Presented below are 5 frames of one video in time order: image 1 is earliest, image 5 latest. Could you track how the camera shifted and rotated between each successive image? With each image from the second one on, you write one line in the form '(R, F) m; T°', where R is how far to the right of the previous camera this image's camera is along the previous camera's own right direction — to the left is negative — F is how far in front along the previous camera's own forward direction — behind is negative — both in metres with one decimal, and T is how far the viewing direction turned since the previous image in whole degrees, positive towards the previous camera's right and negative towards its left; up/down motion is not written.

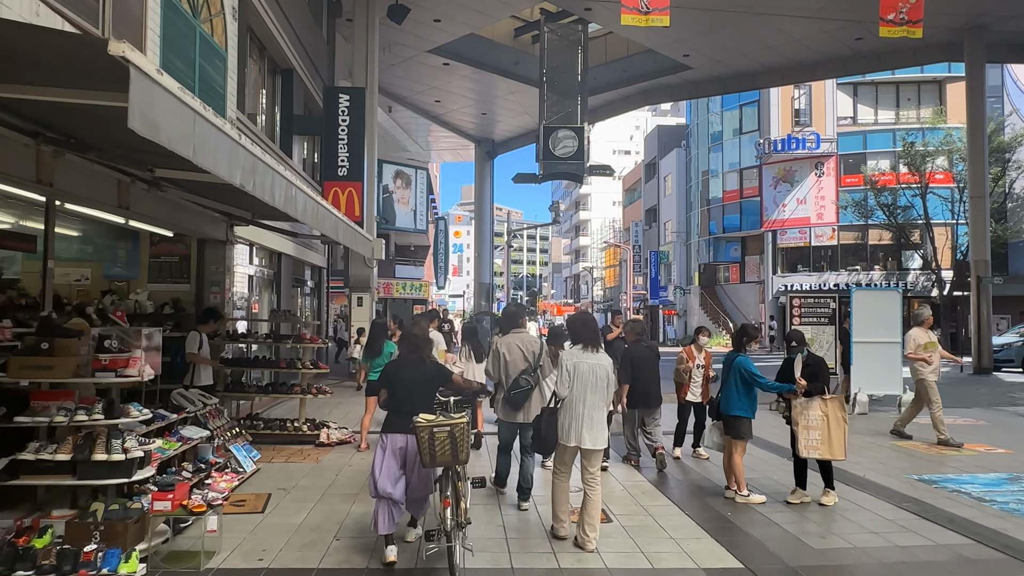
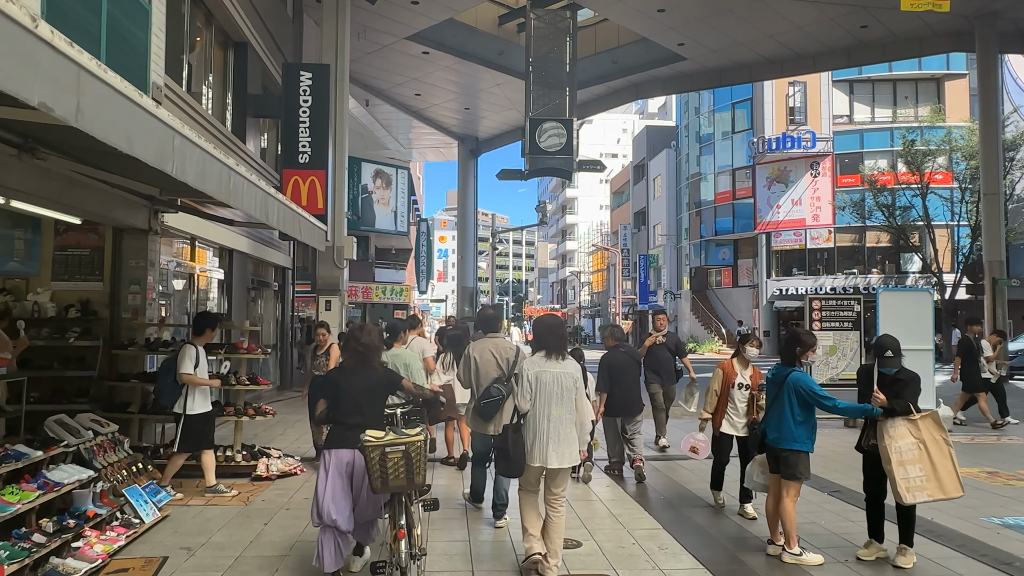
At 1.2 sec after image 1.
(0.0, +1.3) m; +1°
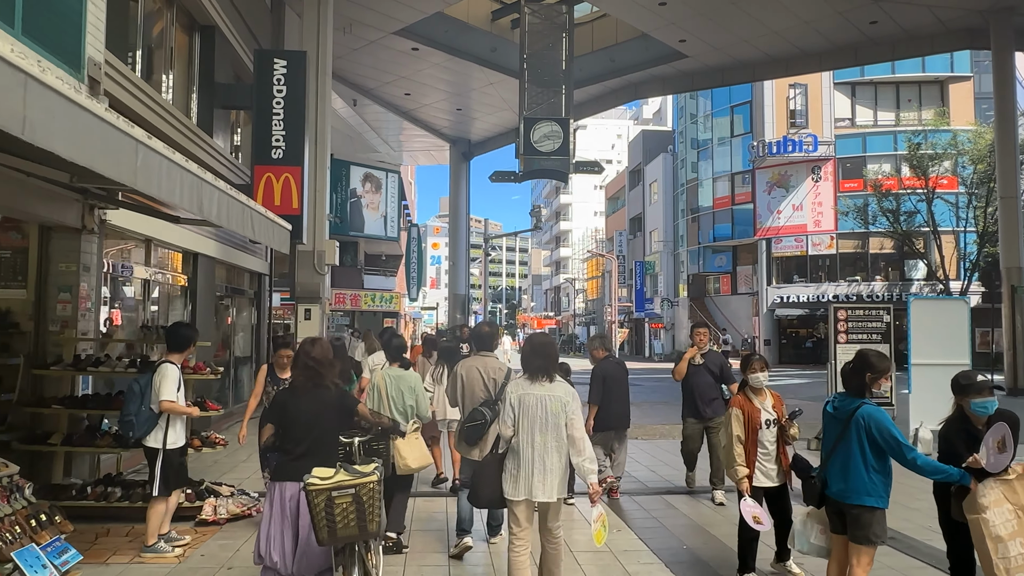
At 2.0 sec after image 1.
(0.0, +0.9) m; +1°
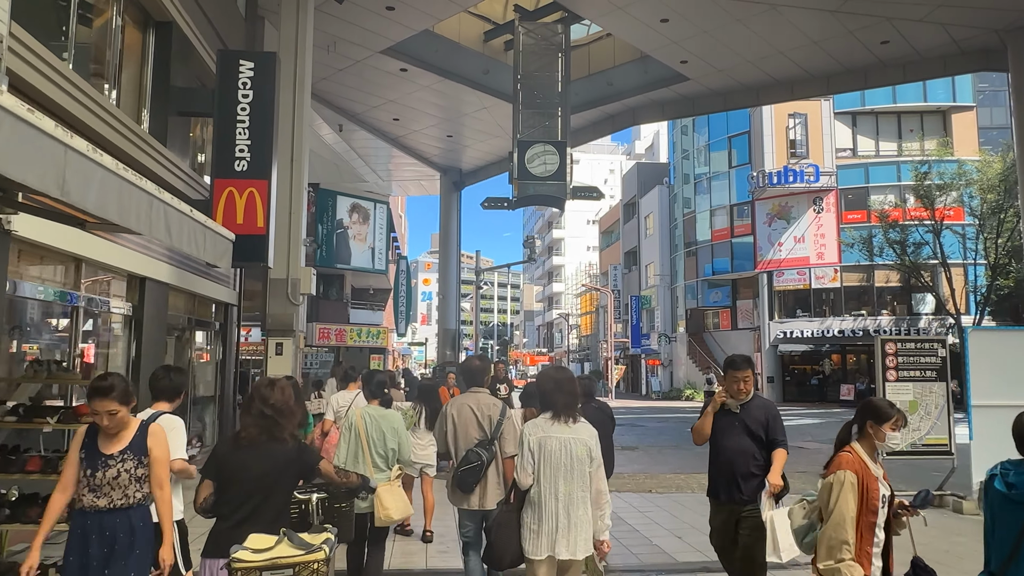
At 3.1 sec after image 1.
(0.0, +1.2) m; +1°
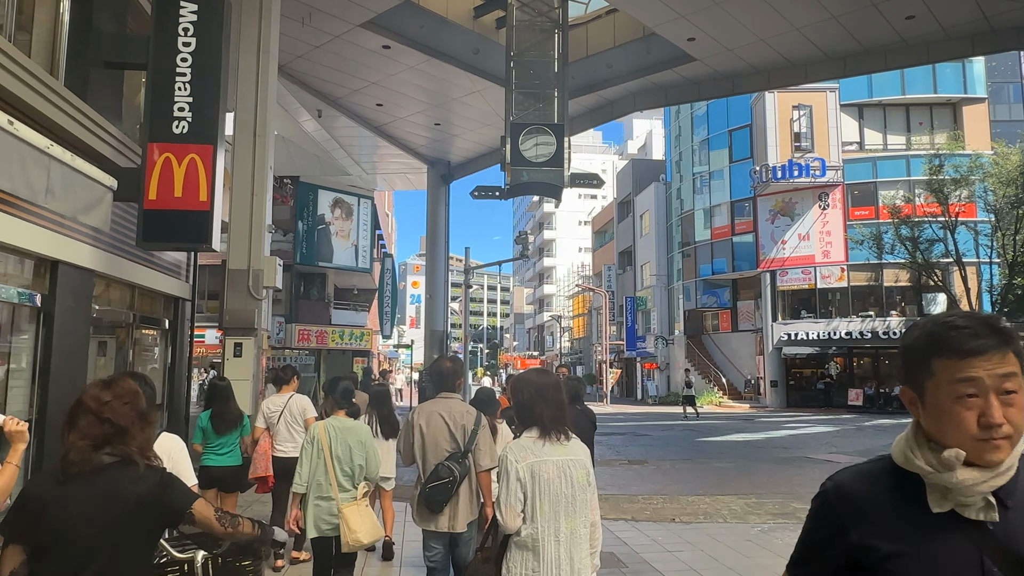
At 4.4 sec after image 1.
(-0.1, +1.4) m; +1°
